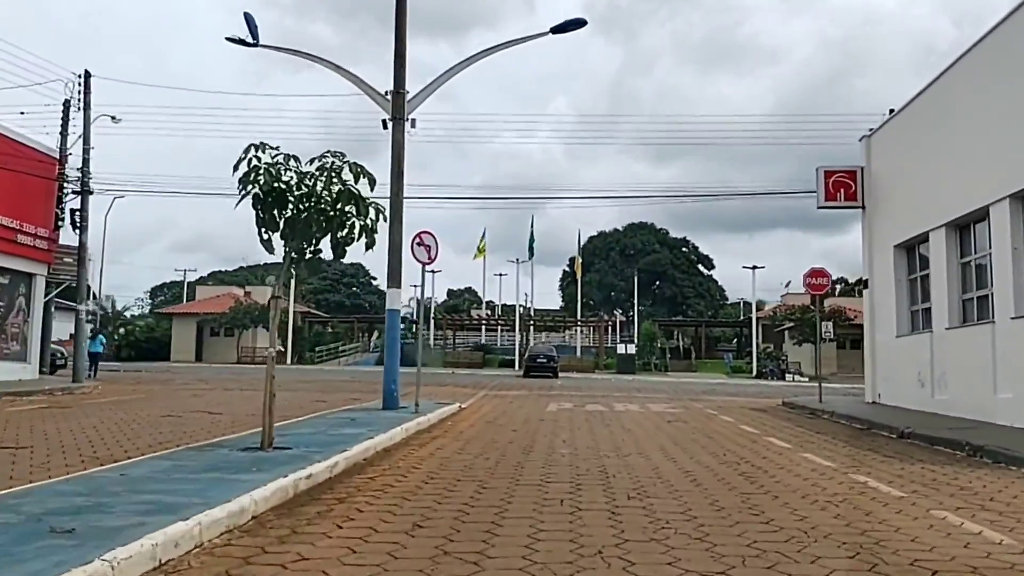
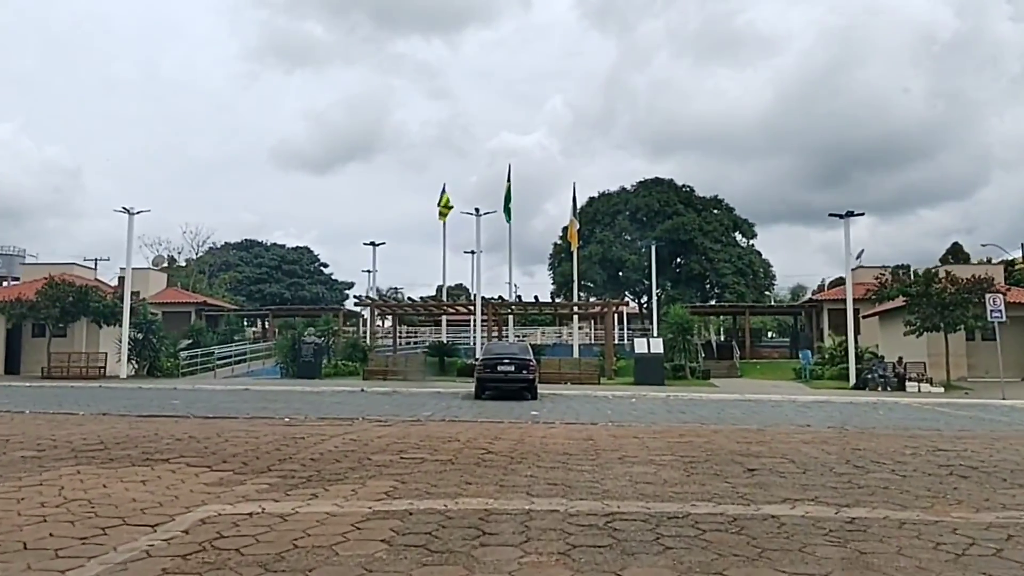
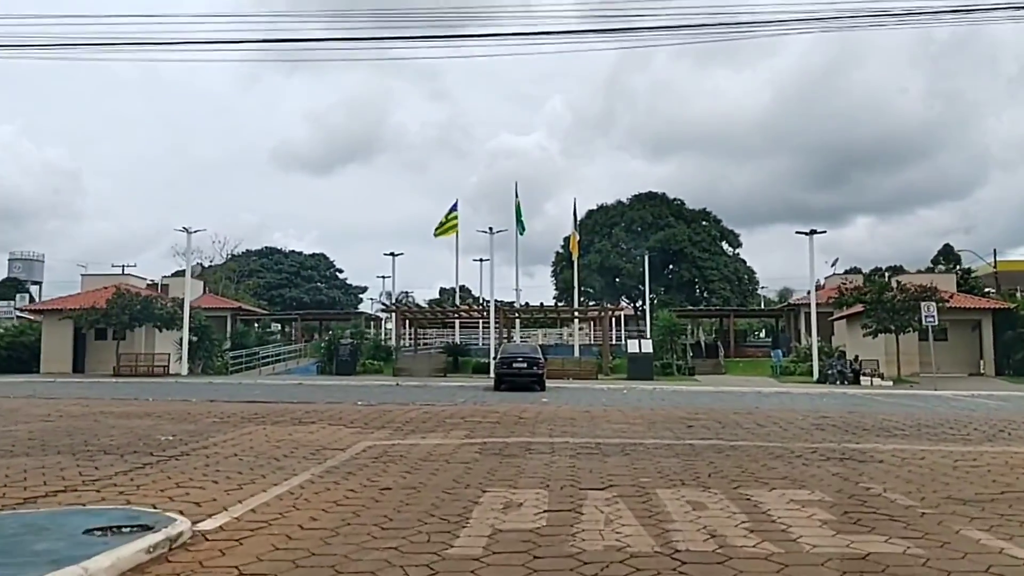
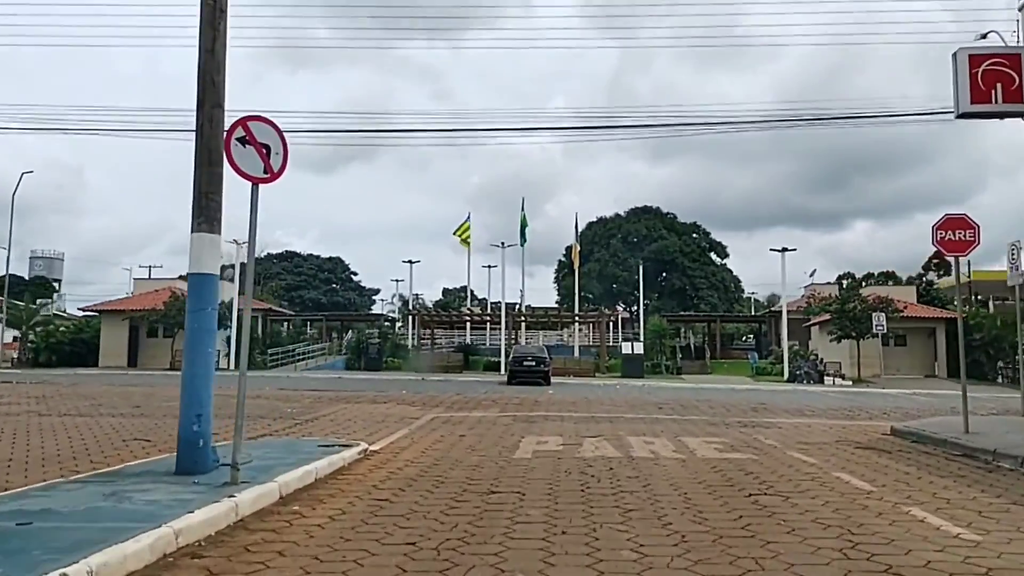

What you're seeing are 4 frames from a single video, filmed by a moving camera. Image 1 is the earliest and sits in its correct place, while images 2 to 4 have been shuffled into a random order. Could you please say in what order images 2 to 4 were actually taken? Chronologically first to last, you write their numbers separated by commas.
4, 3, 2
